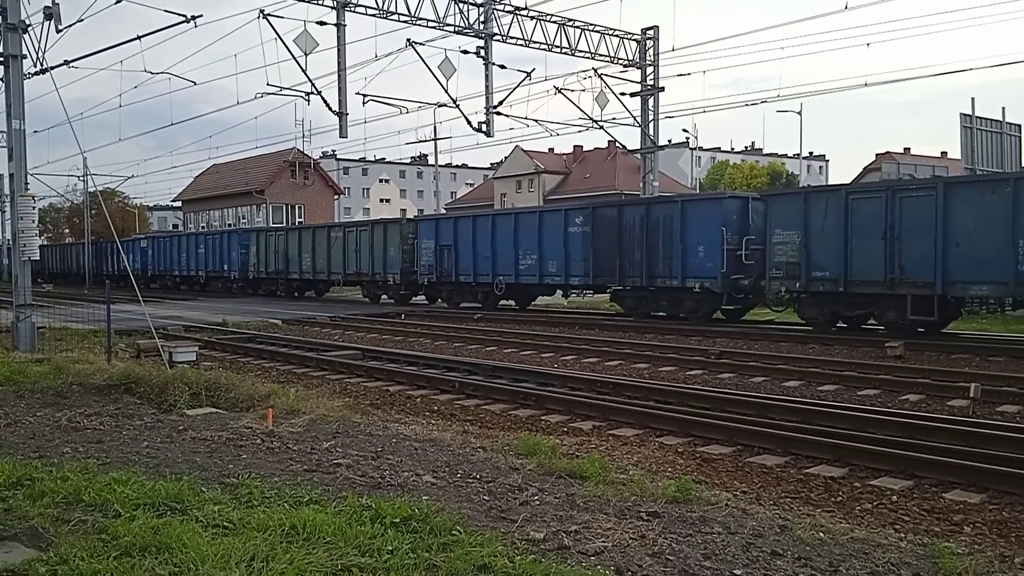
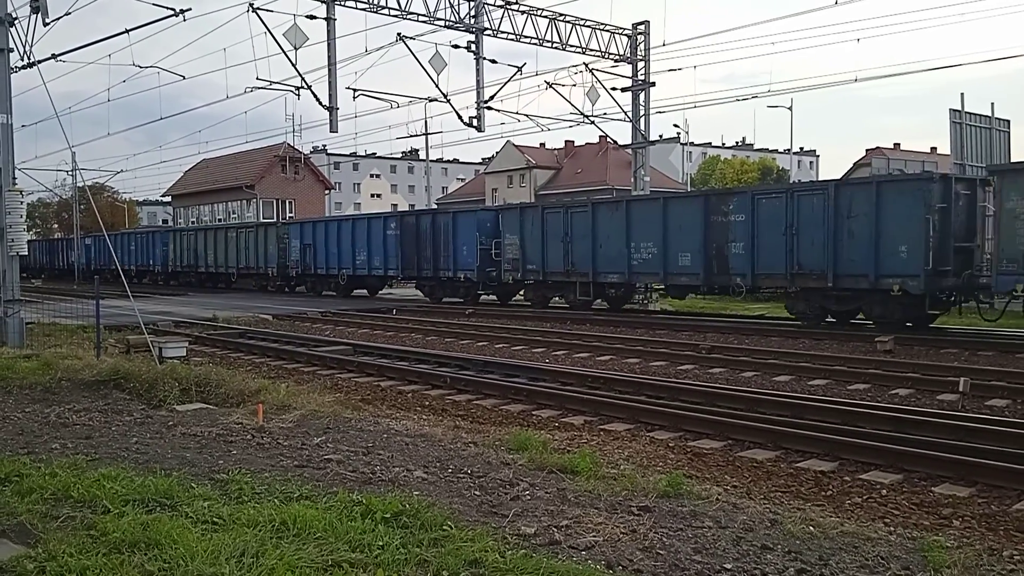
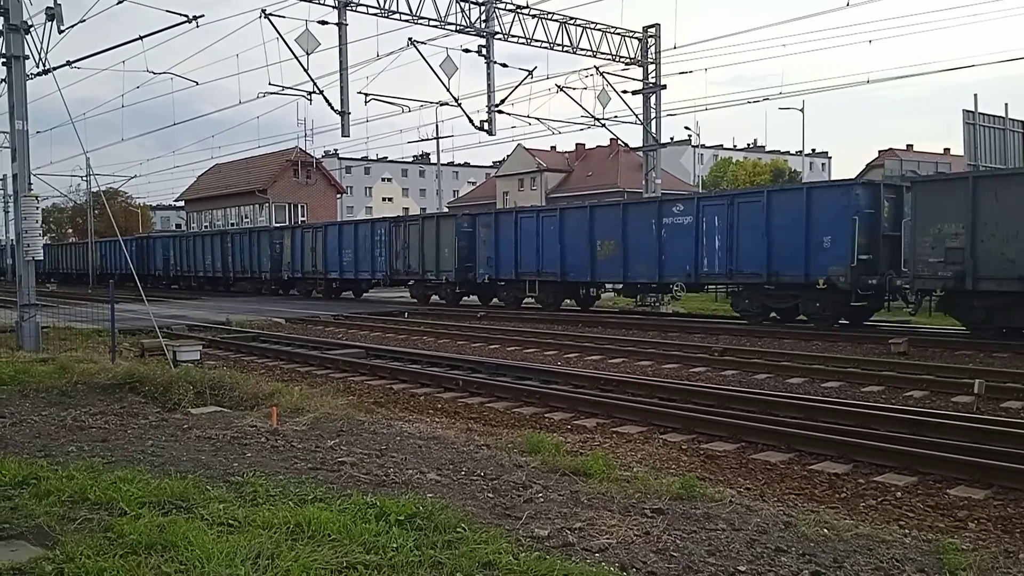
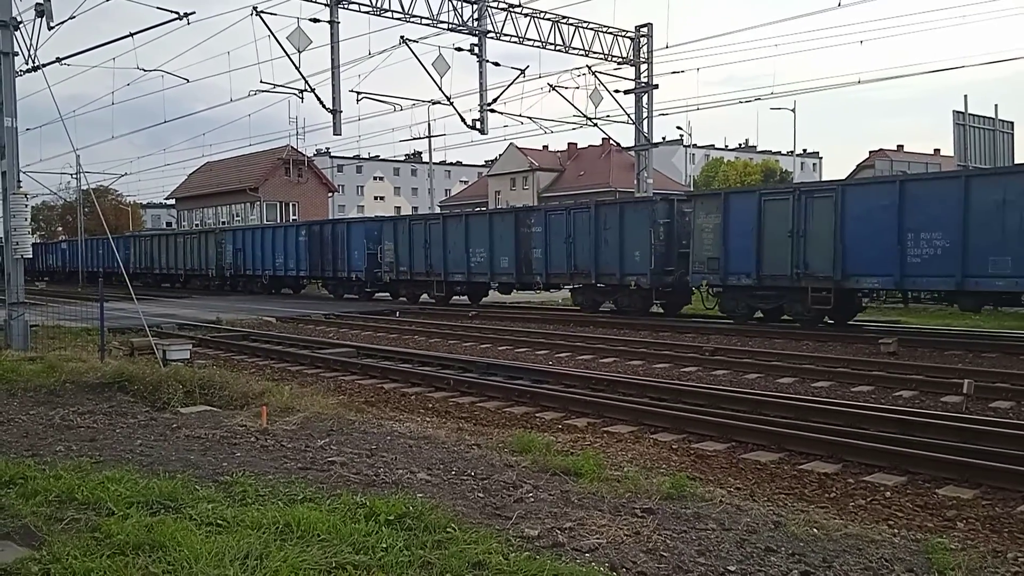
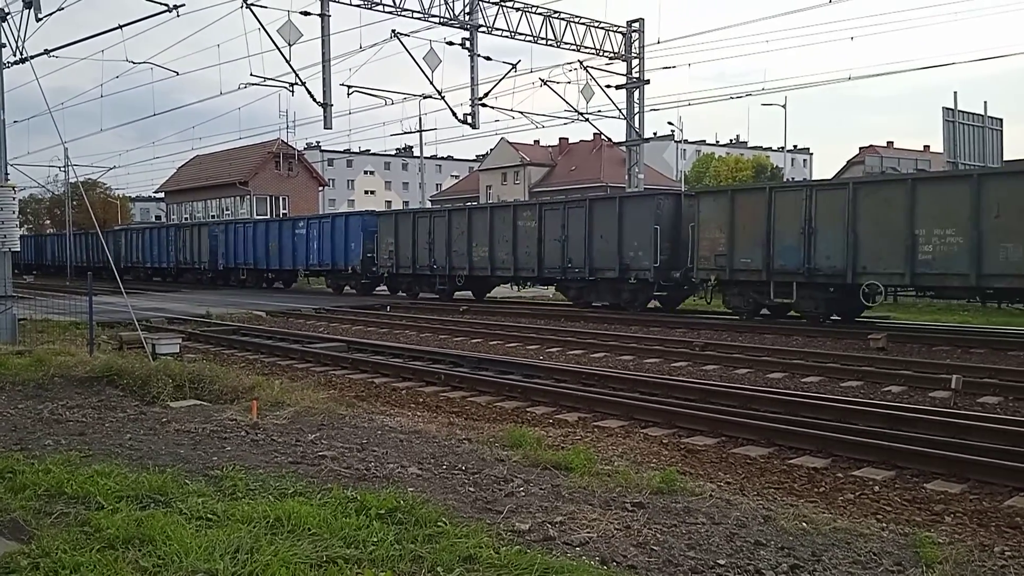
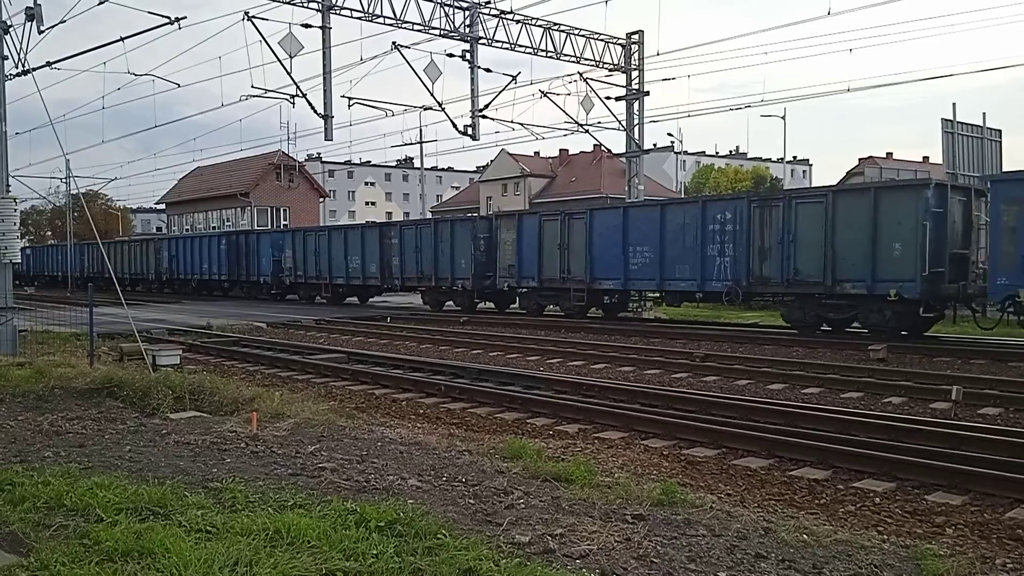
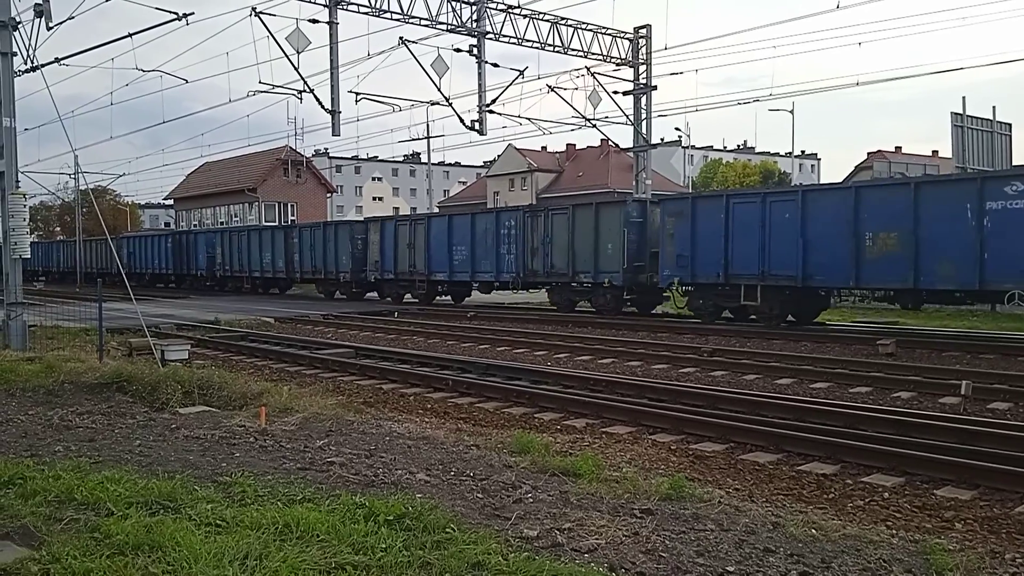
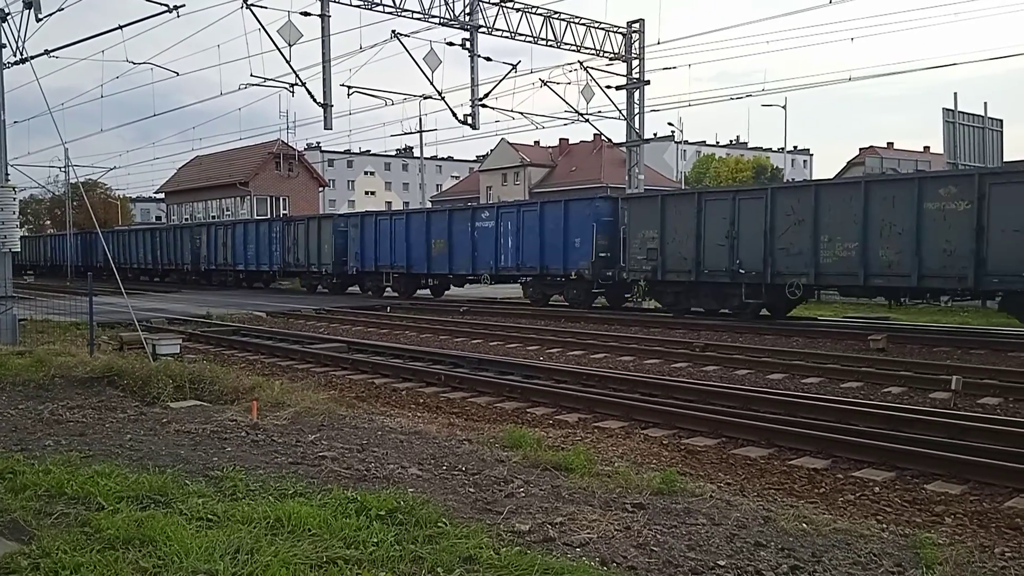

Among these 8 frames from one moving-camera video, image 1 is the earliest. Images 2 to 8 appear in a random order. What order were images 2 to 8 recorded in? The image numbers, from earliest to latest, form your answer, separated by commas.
2, 4, 6, 7, 3, 8, 5
